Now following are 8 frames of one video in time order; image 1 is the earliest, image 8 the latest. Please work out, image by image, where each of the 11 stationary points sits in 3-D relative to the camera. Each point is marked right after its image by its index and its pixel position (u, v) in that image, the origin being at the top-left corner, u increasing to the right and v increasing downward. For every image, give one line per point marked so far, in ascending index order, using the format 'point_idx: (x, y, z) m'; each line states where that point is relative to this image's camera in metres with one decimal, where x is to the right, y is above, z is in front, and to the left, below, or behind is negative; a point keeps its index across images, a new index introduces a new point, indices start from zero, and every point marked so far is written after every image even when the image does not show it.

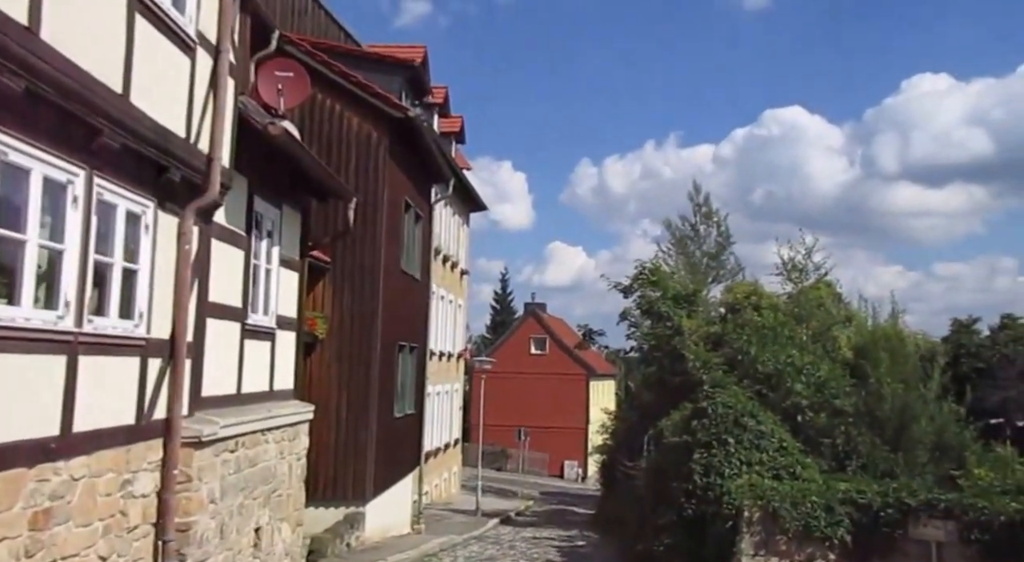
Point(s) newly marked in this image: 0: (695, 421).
0: (+2.6, -2.0, +13.9) m
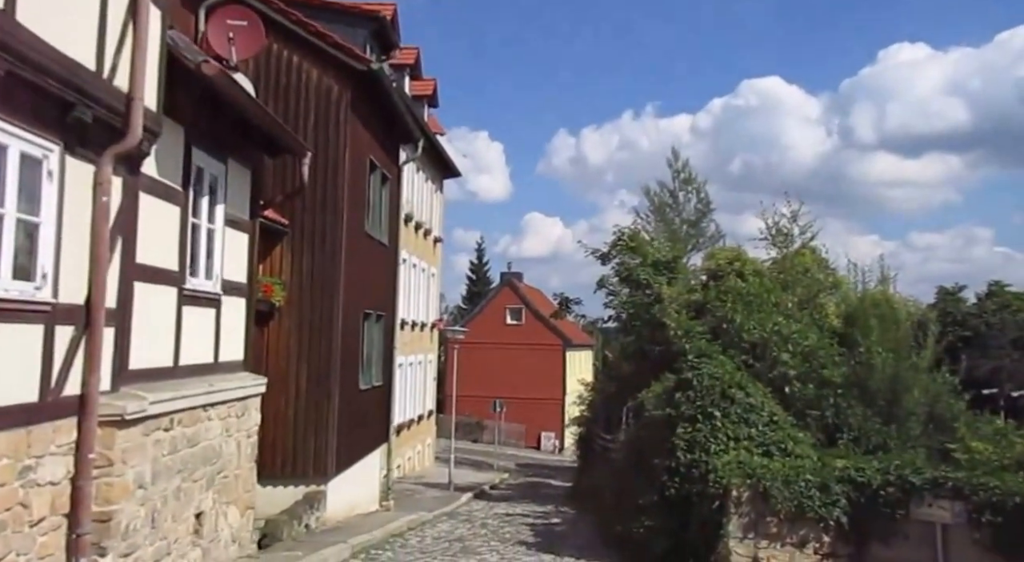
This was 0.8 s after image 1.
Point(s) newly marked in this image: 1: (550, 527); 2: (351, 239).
0: (+2.2, -1.5, +13.0) m
1: (+0.7, -4.6, +18.1) m
2: (-2.7, +0.8, +16.6) m
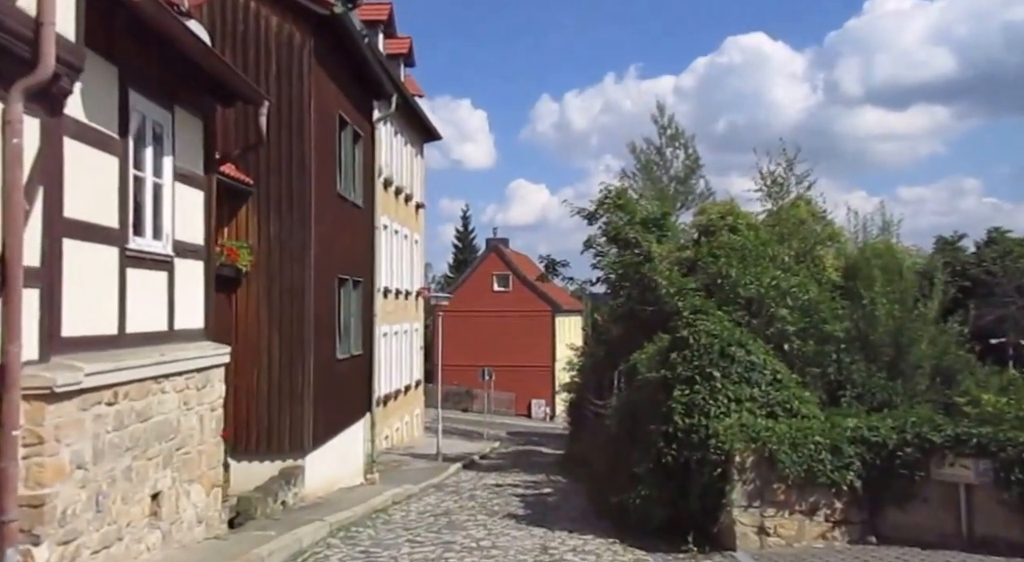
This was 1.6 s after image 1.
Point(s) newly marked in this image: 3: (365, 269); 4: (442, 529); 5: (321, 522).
0: (+2.0, -0.9, +12.0) m
1: (+0.5, -3.8, +17.3) m
2: (-3.0, +1.3, +15.6) m
3: (-3.0, +0.3, +19.8) m
4: (-0.9, -3.3, +13.0) m
5: (-2.5, -3.2, +12.7) m
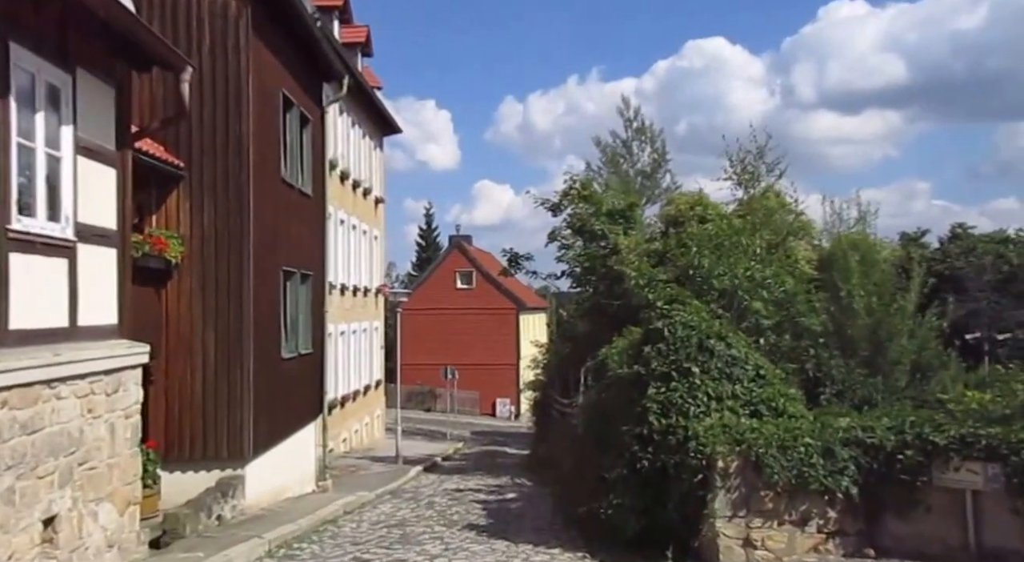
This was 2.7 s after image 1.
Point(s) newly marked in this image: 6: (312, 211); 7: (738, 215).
0: (+1.5, -0.7, +10.9) m
1: (-0.1, -3.7, +16.1) m
2: (-3.7, +1.5, +14.3) m
3: (-3.8, +0.4, +18.5) m
4: (-1.4, -3.2, +11.8) m
5: (-3.0, -3.1, +11.5) m
6: (-3.7, +1.3, +18.2) m
7: (+4.6, +1.4, +19.9) m
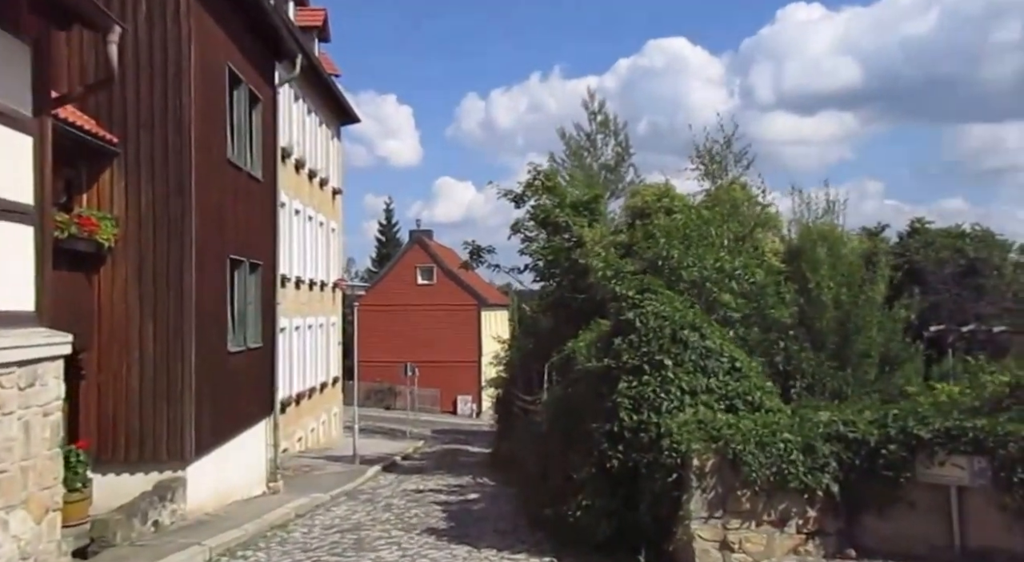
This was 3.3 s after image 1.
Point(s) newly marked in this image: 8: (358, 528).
0: (+1.1, -0.6, +10.3) m
1: (-0.7, -3.6, +15.4) m
2: (-4.2, +1.6, +13.4) m
3: (-4.5, +0.5, +17.7) m
4: (-1.9, -3.0, +11.0) m
5: (-3.5, -2.9, +10.6) m
6: (-4.4, +1.5, +17.4) m
7: (+3.8, +1.5, +19.4) m
8: (-2.0, -3.3, +12.9) m
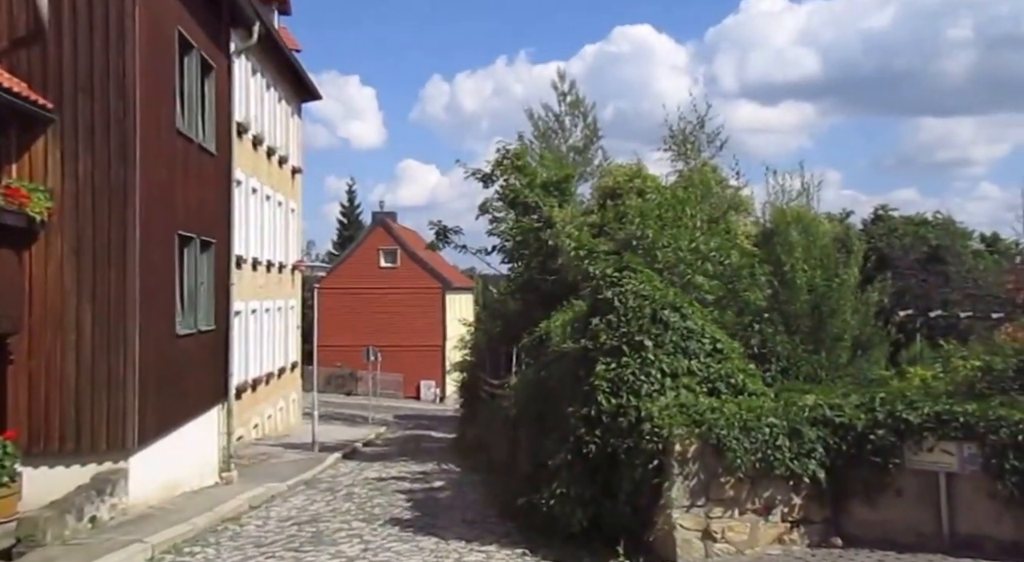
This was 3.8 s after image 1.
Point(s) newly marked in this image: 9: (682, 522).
0: (+0.8, -0.4, +9.8) m
1: (-1.2, -3.2, +14.9) m
2: (-4.6, +1.9, +12.7) m
3: (-5.0, +0.9, +17.0) m
4: (-2.2, -2.8, +10.4) m
5: (-3.8, -2.7, +10.0) m
6: (-5.0, +1.8, +16.7) m
7: (+3.2, +1.9, +19.0) m
8: (-2.4, -3.0, +12.3) m
9: (+1.5, -2.1, +8.7) m
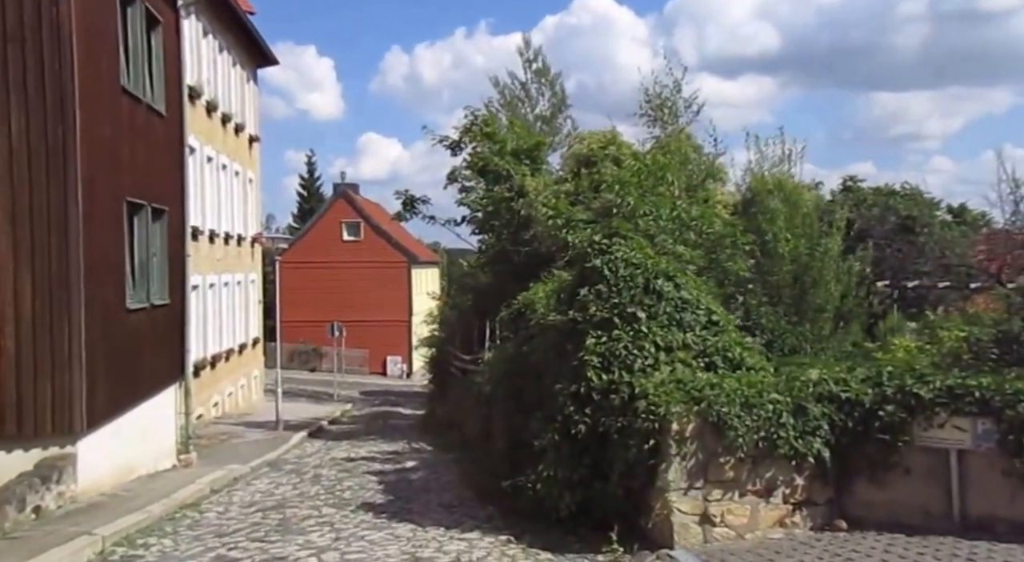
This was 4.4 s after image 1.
0: (+0.7, -0.1, +9.1) m
1: (-1.6, -2.8, +14.2) m
2: (-4.9, +2.2, +11.8) m
3: (-5.5, +1.3, +16.0) m
4: (-2.4, -2.5, +9.7) m
5: (-3.9, -2.4, +9.2) m
6: (-5.4, +2.3, +15.7) m
7: (+2.7, +2.4, +18.3) m
8: (-2.7, -2.6, +11.6) m
9: (+1.4, -1.9, +8.1) m
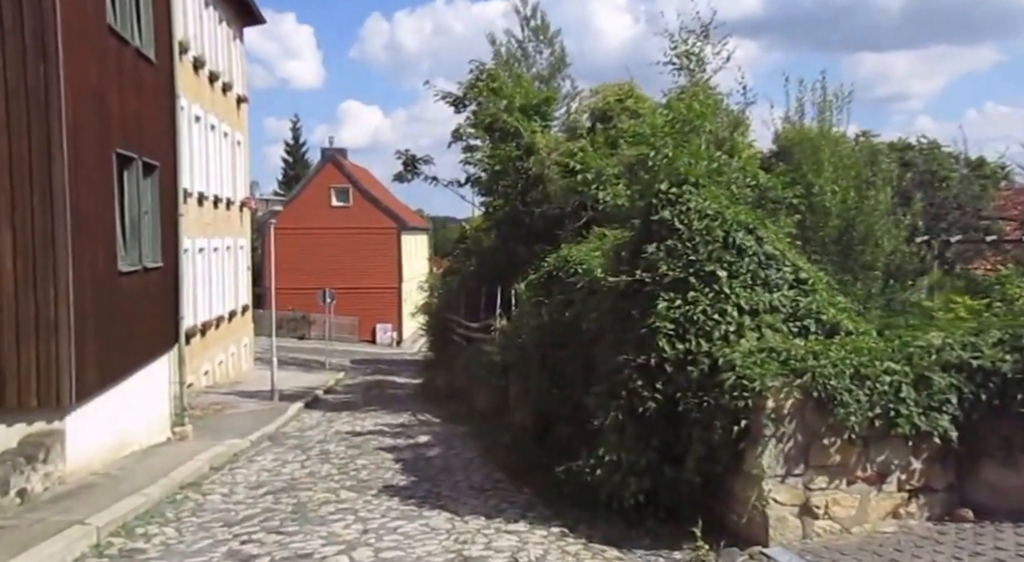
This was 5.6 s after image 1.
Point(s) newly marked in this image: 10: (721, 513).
0: (+1.1, +0.3, +7.9) m
1: (-1.2, -2.3, +13.0) m
2: (-4.5, +2.7, +10.4) m
3: (-5.2, +1.9, +14.6) m
4: (-1.9, -2.1, +8.5) m
5: (-3.5, -2.0, +8.0) m
6: (-5.1, +2.8, +14.3) m
7: (+2.9, +3.1, +17.0) m
8: (-2.3, -2.2, +10.4) m
9: (+1.8, -1.5, +6.9) m
10: (+1.5, -1.7, +7.5) m
